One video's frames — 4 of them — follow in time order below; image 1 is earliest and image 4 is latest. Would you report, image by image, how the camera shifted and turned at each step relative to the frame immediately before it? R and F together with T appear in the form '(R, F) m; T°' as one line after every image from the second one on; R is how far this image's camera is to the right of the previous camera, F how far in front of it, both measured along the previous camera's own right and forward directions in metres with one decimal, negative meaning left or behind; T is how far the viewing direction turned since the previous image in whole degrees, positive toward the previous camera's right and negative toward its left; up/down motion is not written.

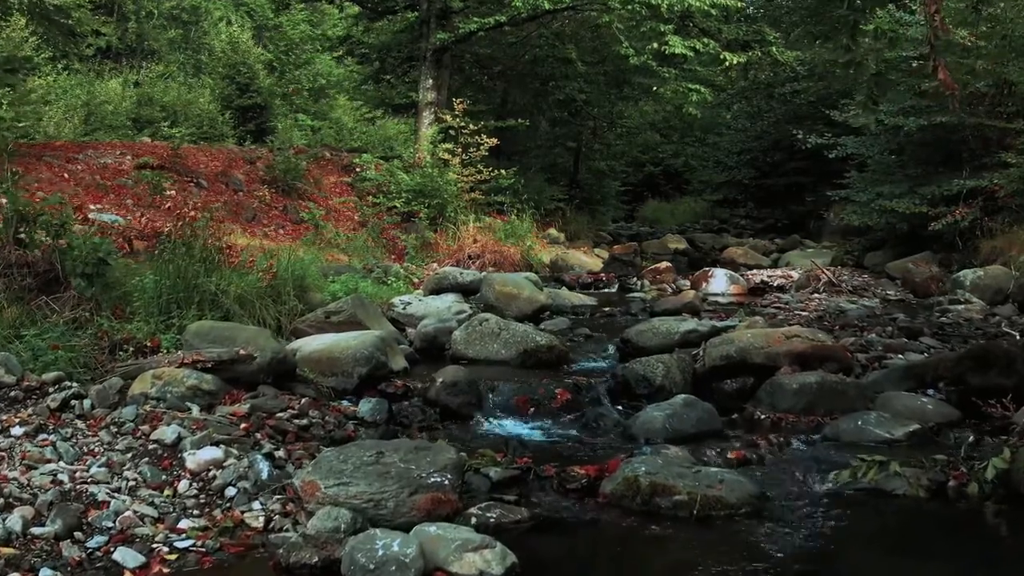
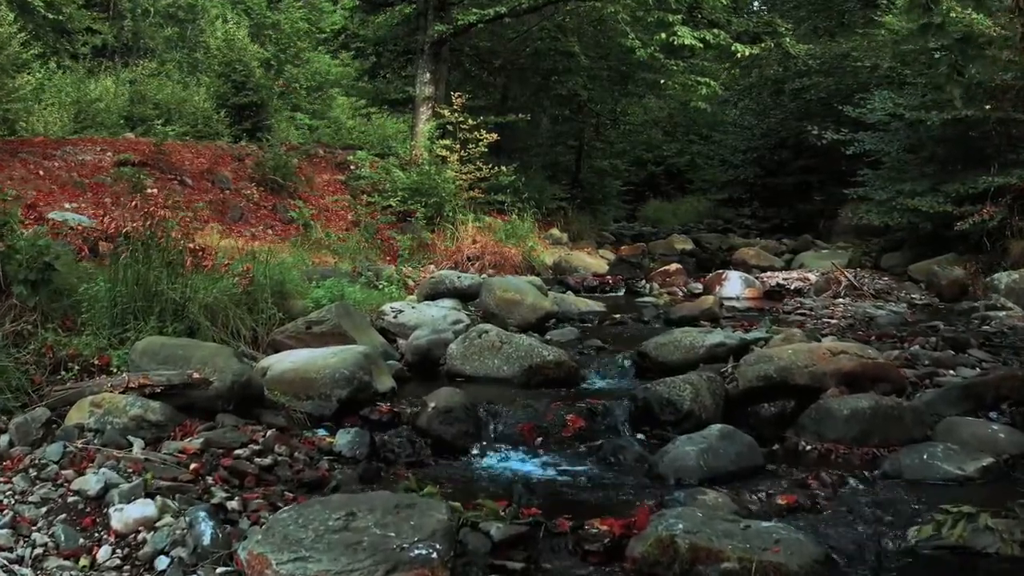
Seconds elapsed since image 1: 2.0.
(0.0, +0.9) m; 0°
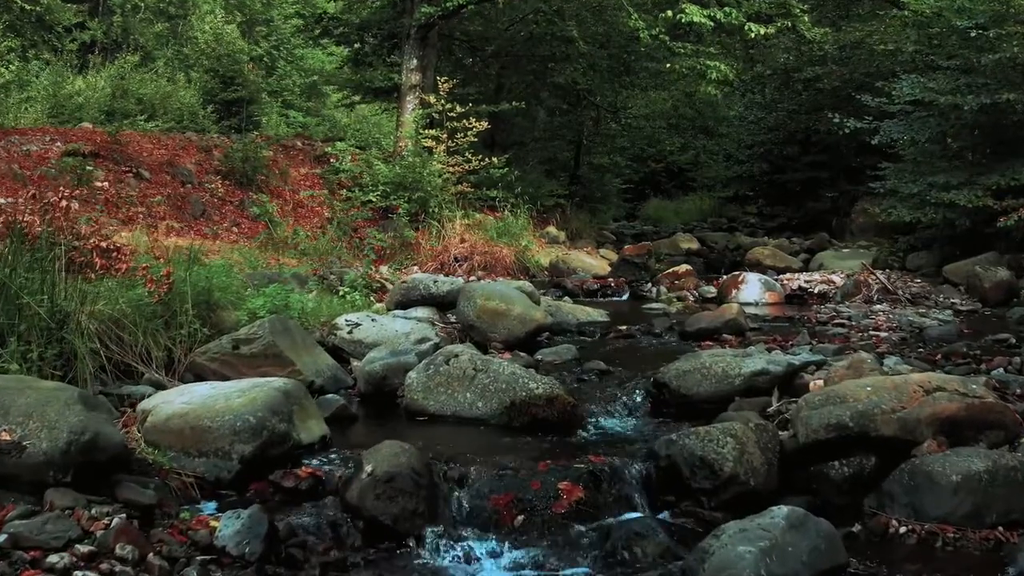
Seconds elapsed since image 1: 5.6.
(+0.1, +1.5) m; 0°
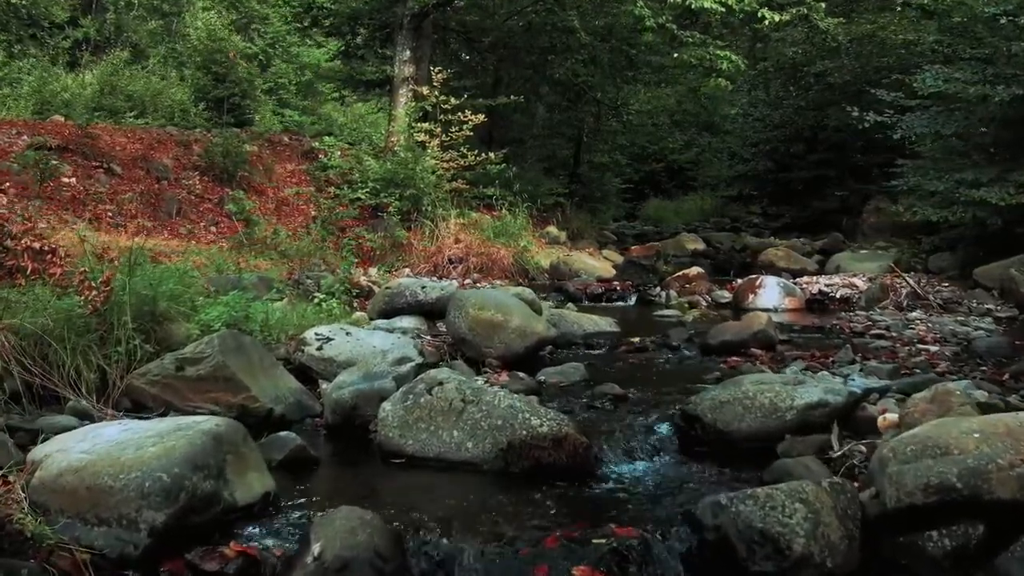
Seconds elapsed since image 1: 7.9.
(0.0, +1.0) m; 0°
